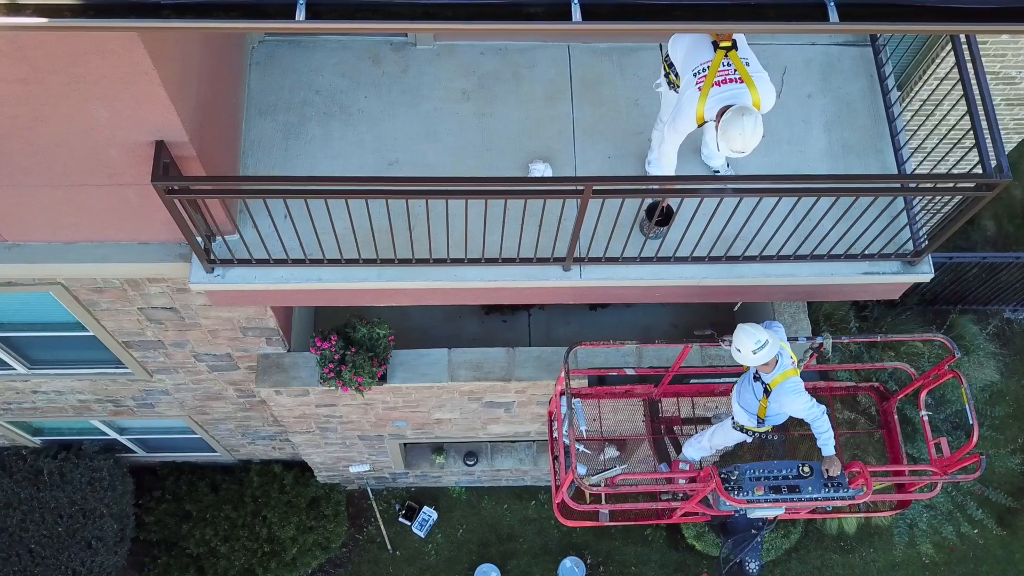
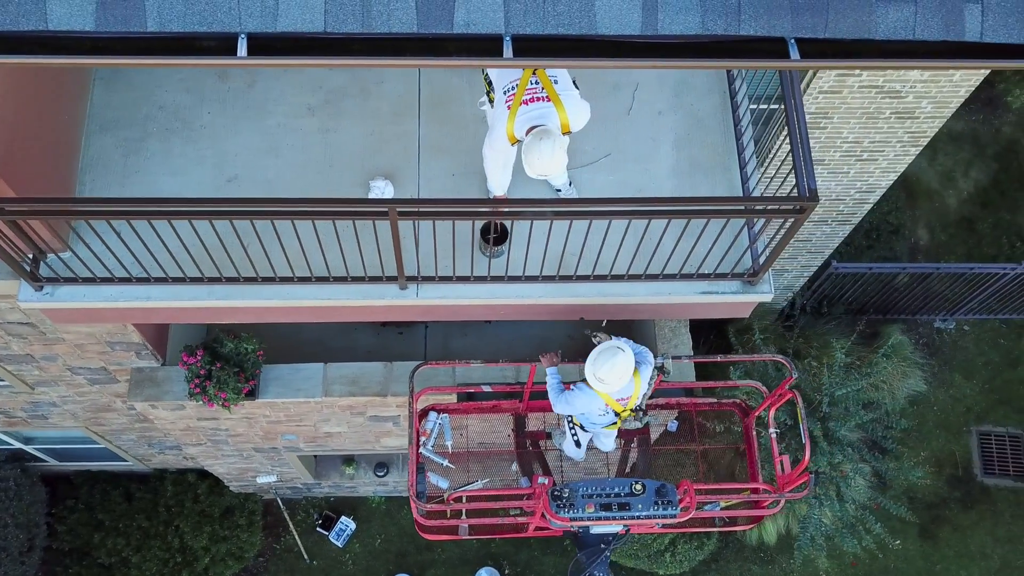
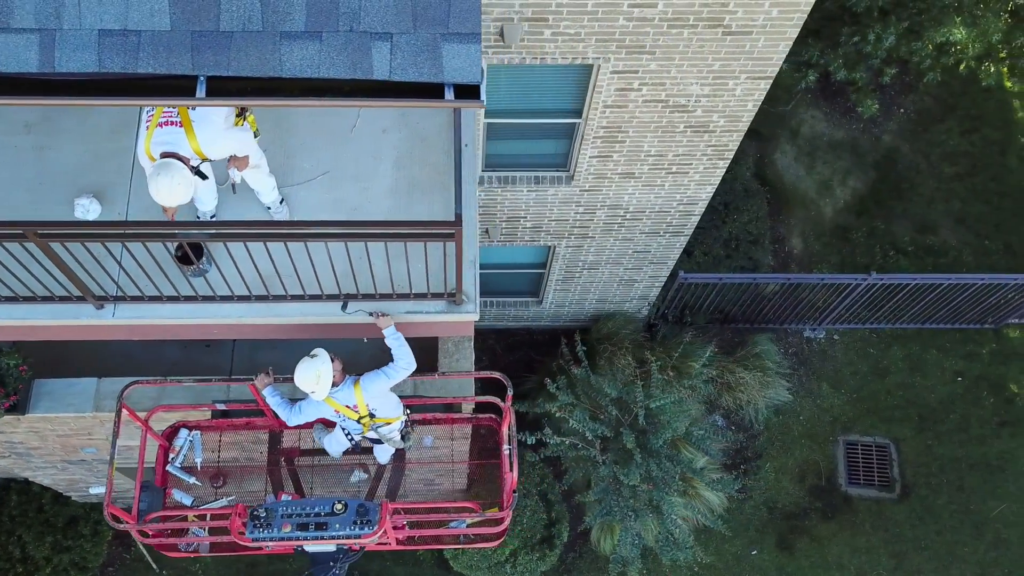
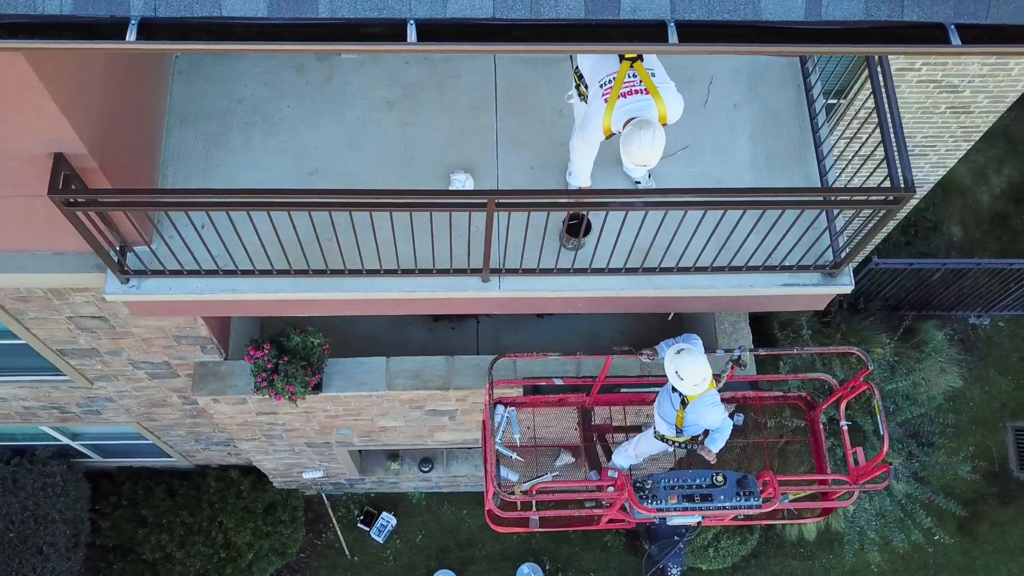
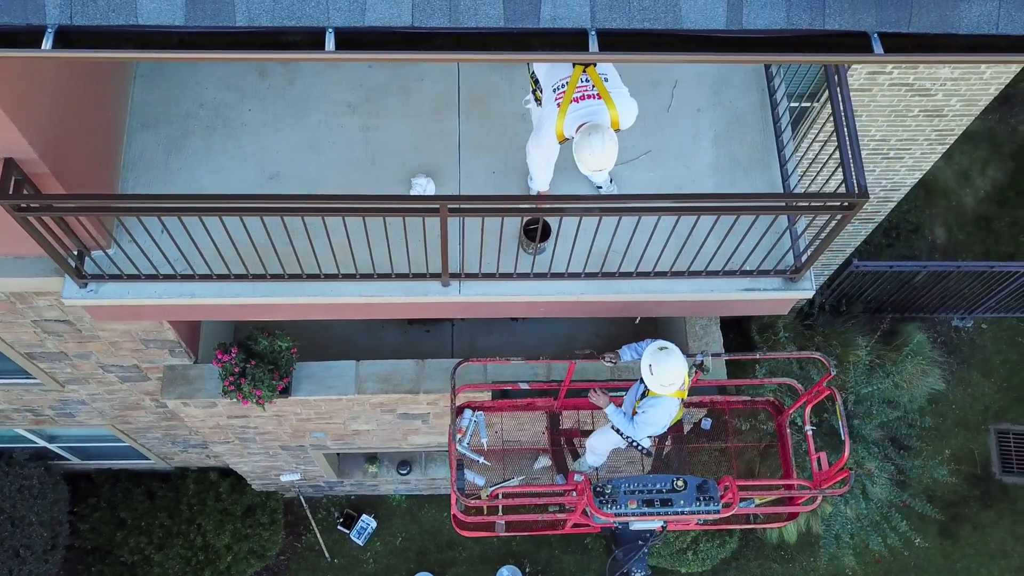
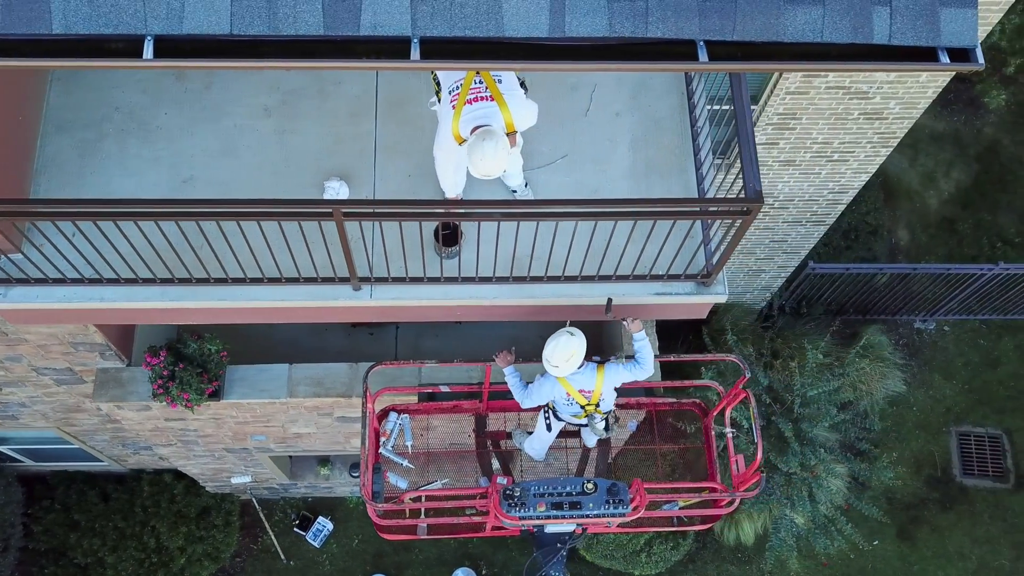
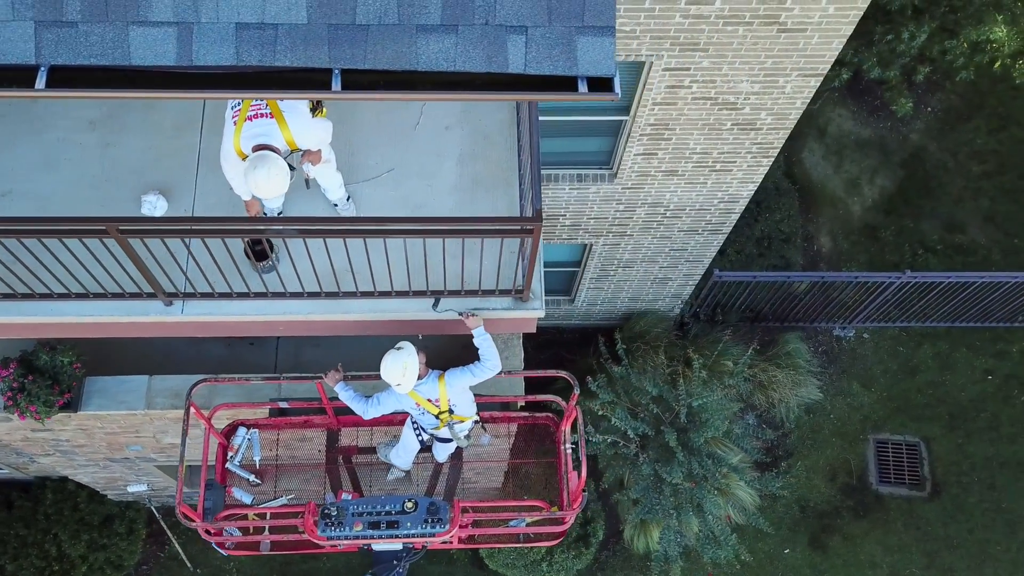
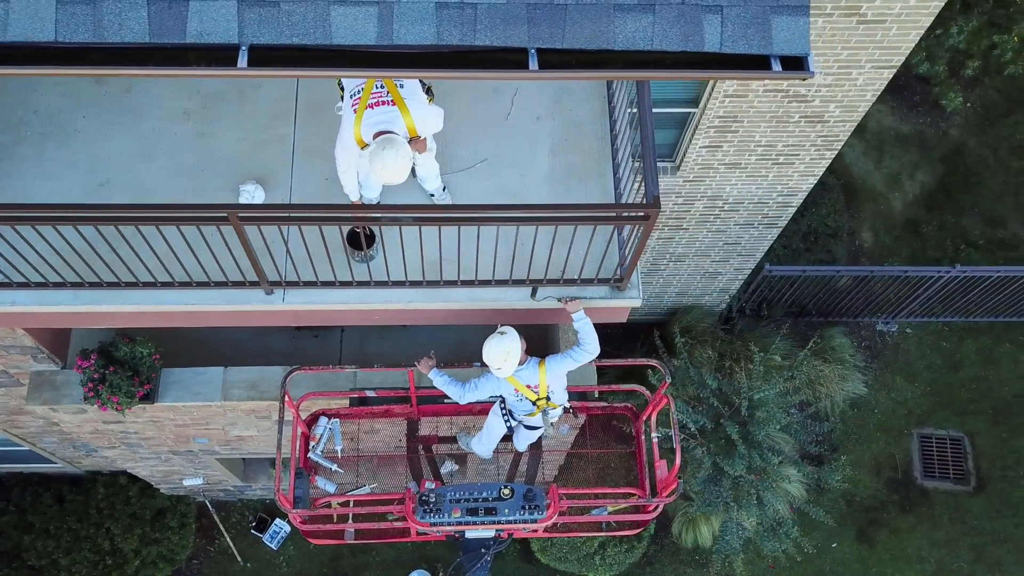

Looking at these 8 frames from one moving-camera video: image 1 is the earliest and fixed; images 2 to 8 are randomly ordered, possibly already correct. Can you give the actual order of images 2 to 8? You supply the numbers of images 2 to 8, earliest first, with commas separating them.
4, 5, 2, 6, 8, 7, 3
